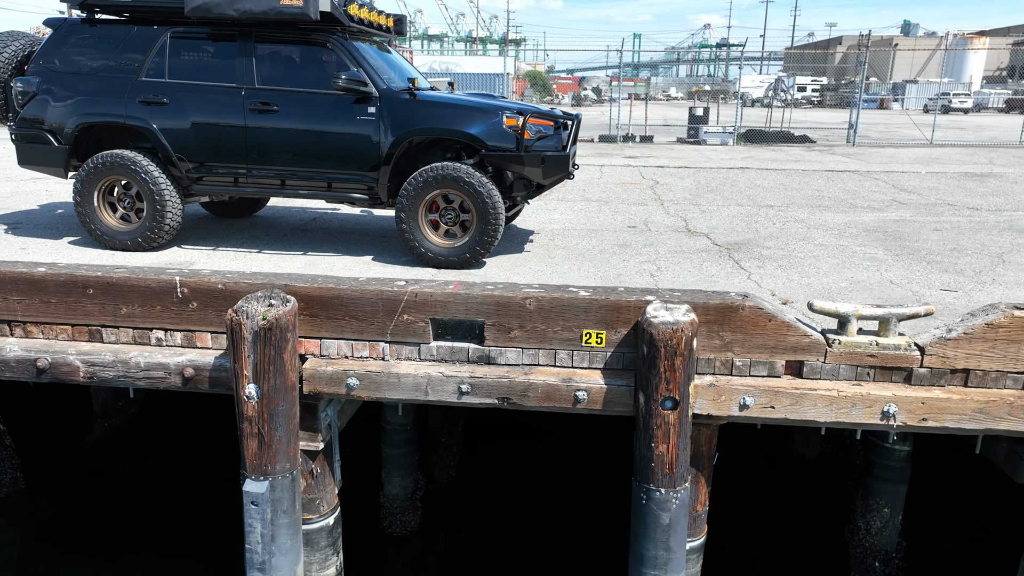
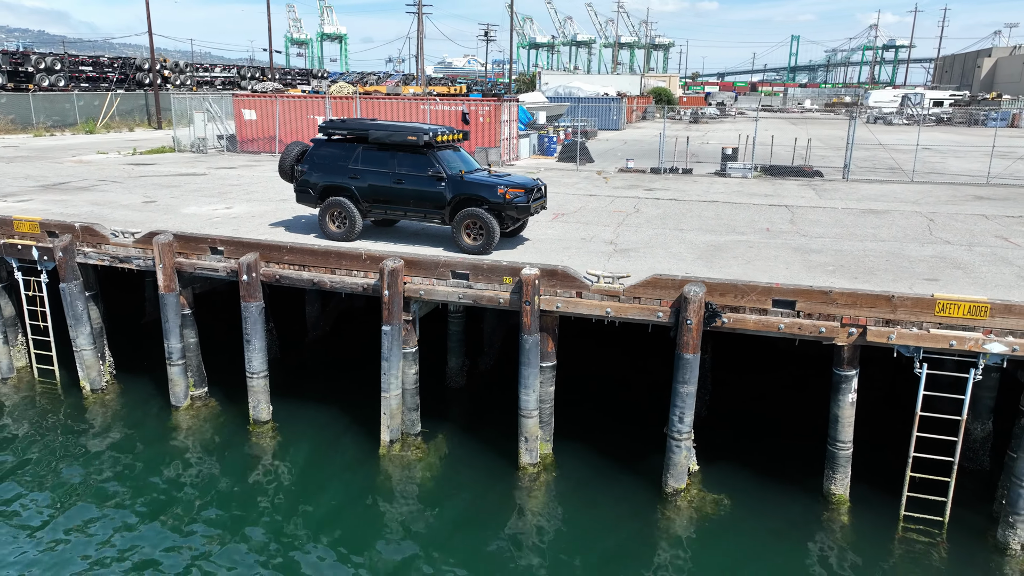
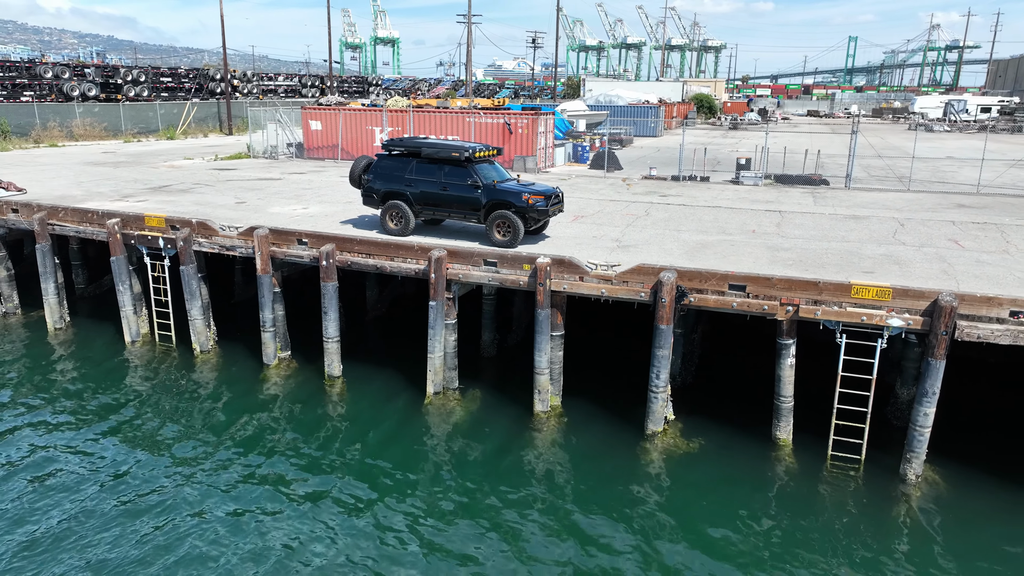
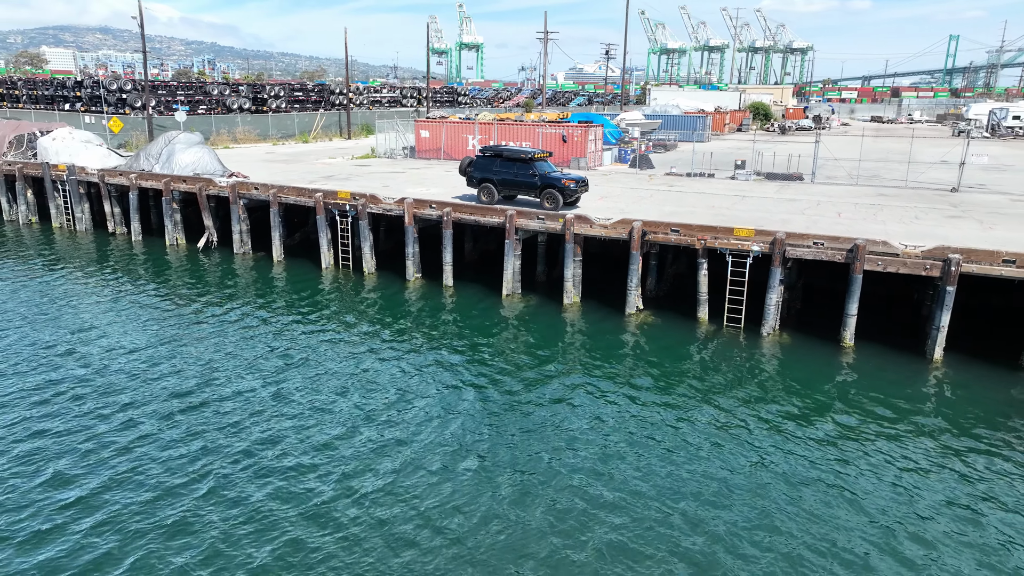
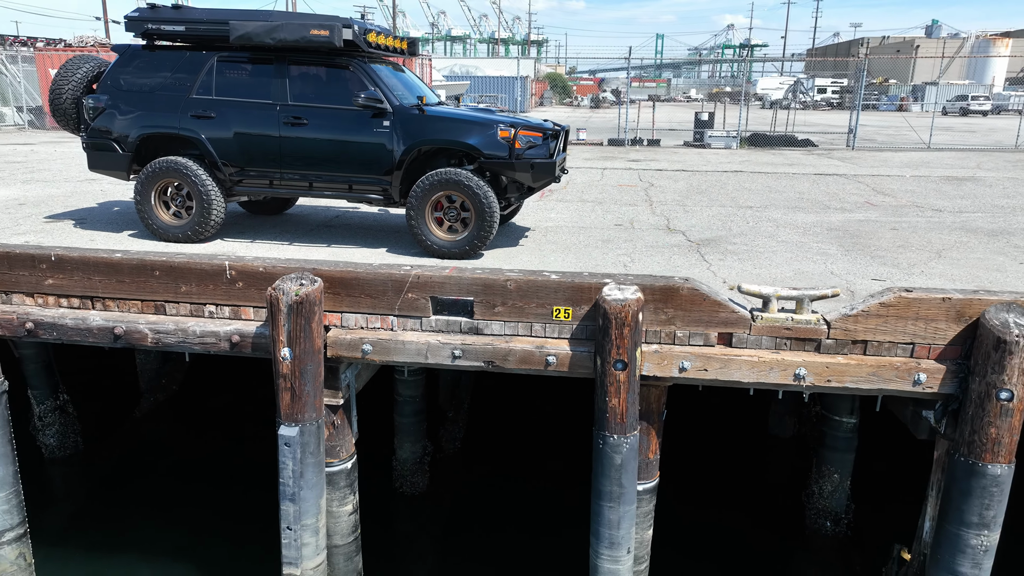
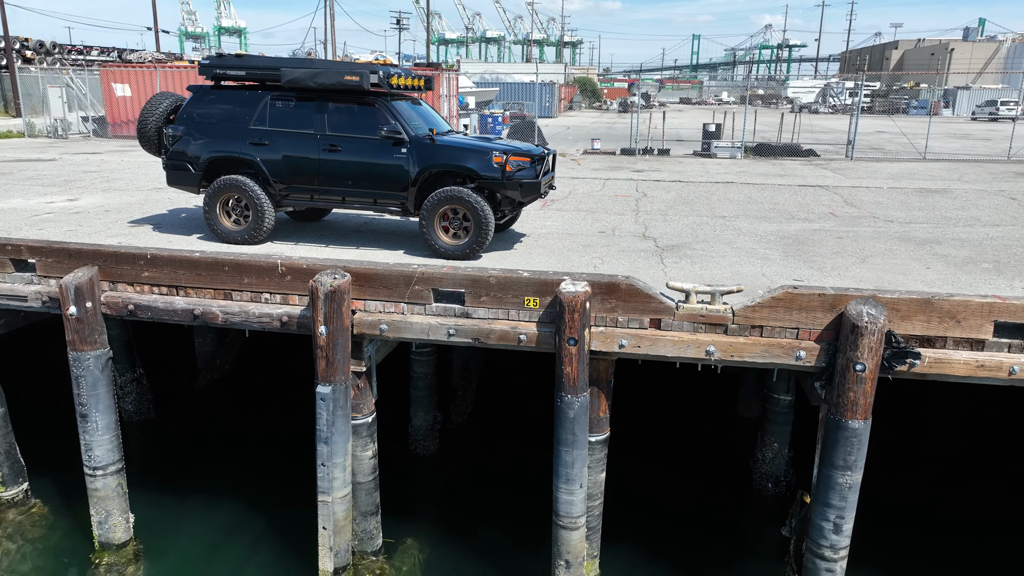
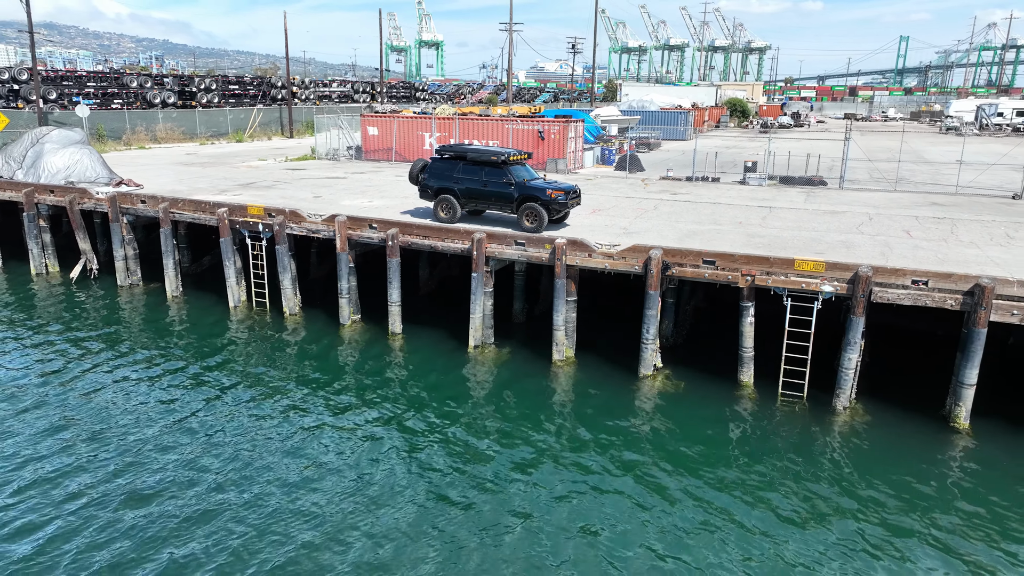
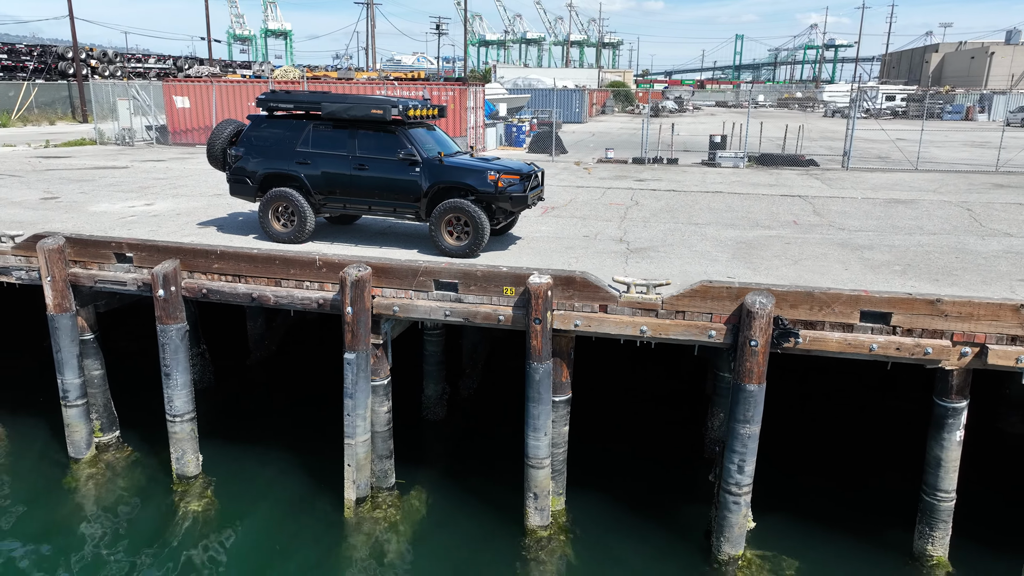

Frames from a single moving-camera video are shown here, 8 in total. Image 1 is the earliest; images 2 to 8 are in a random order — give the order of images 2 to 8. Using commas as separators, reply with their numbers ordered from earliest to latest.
5, 6, 8, 2, 3, 7, 4
